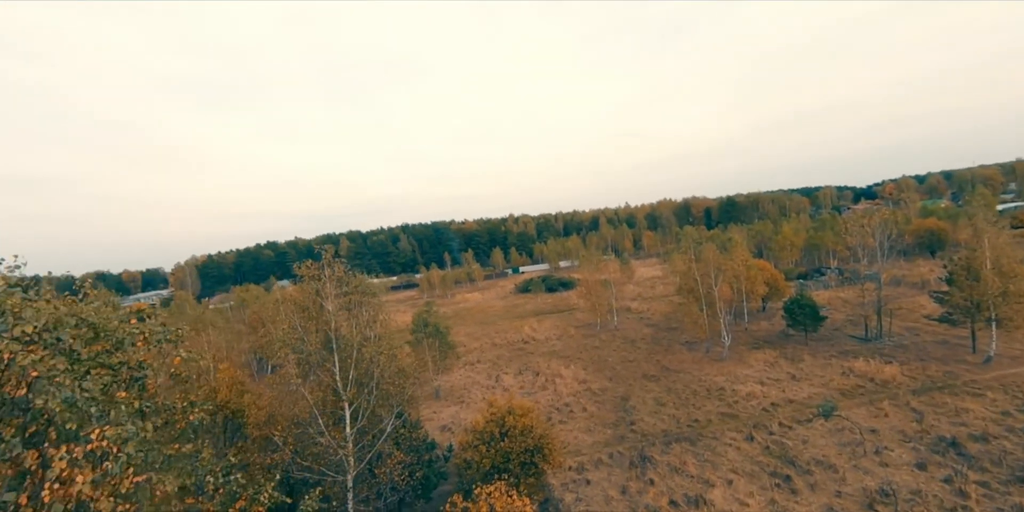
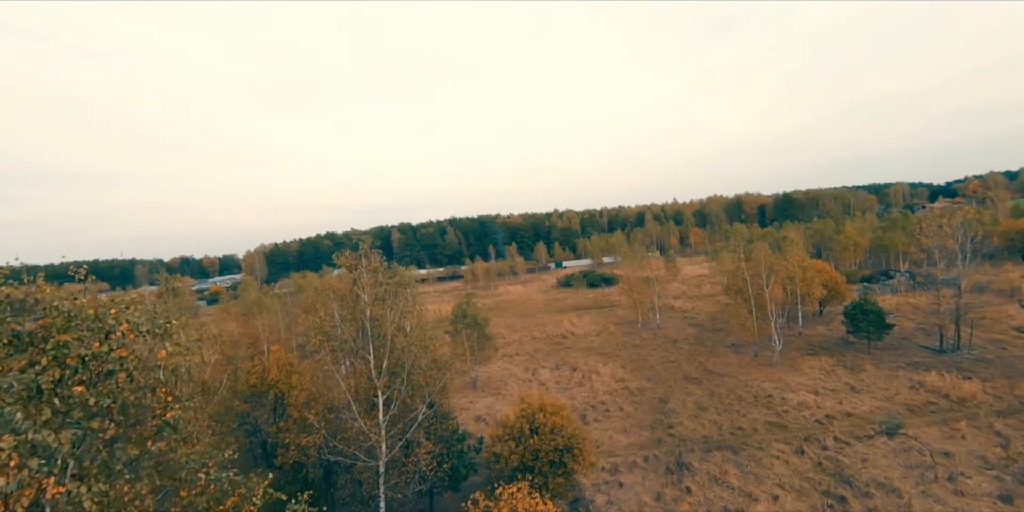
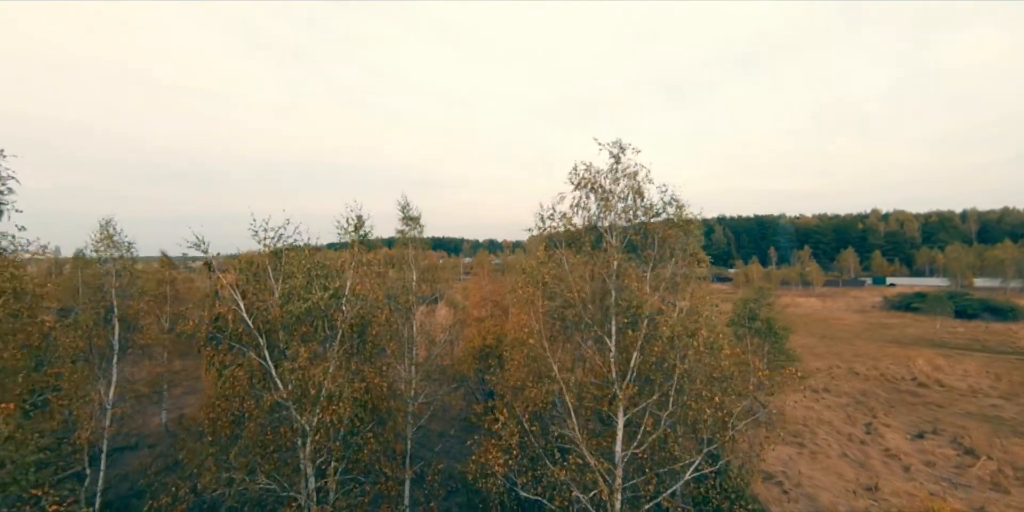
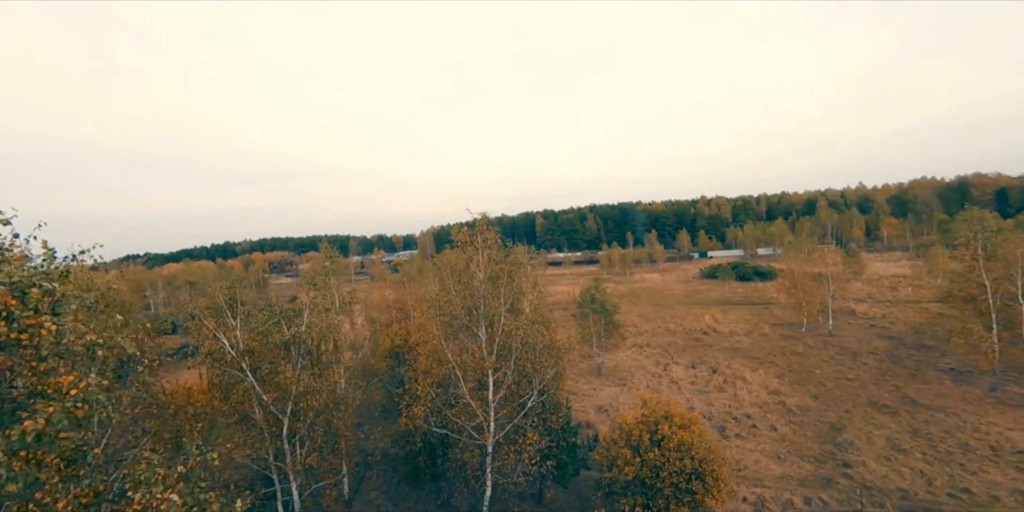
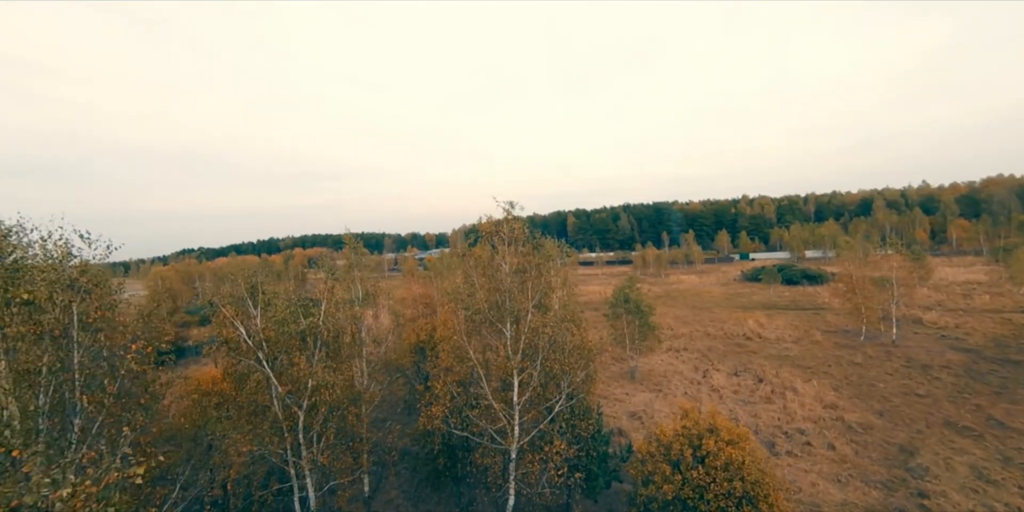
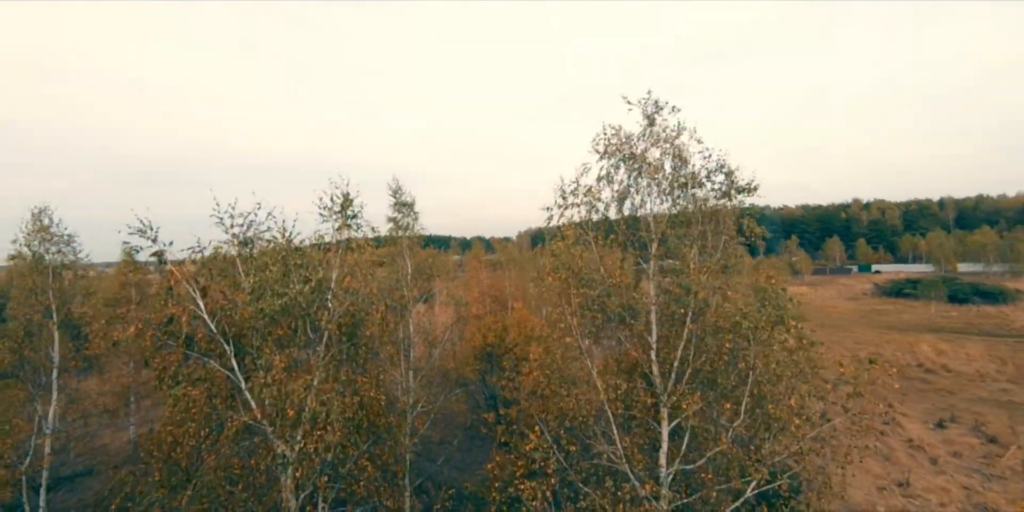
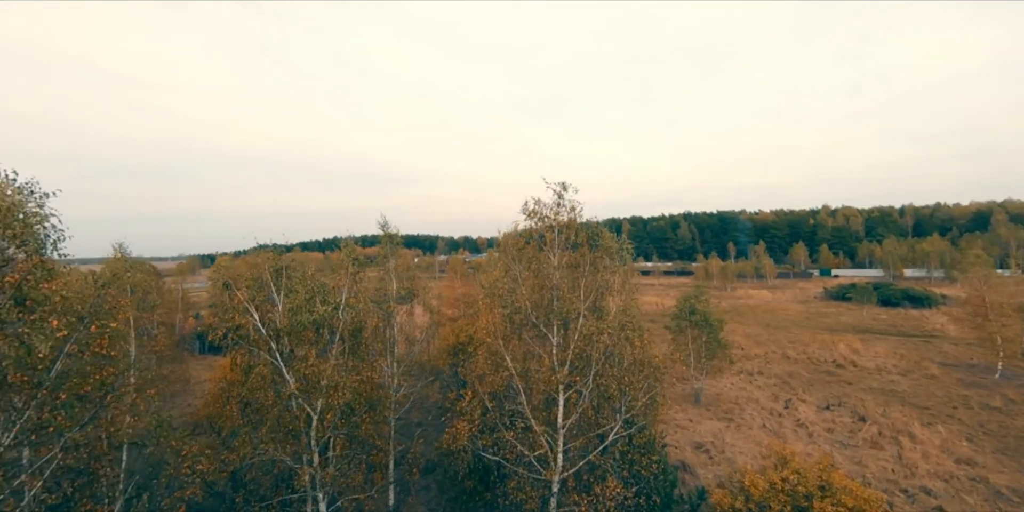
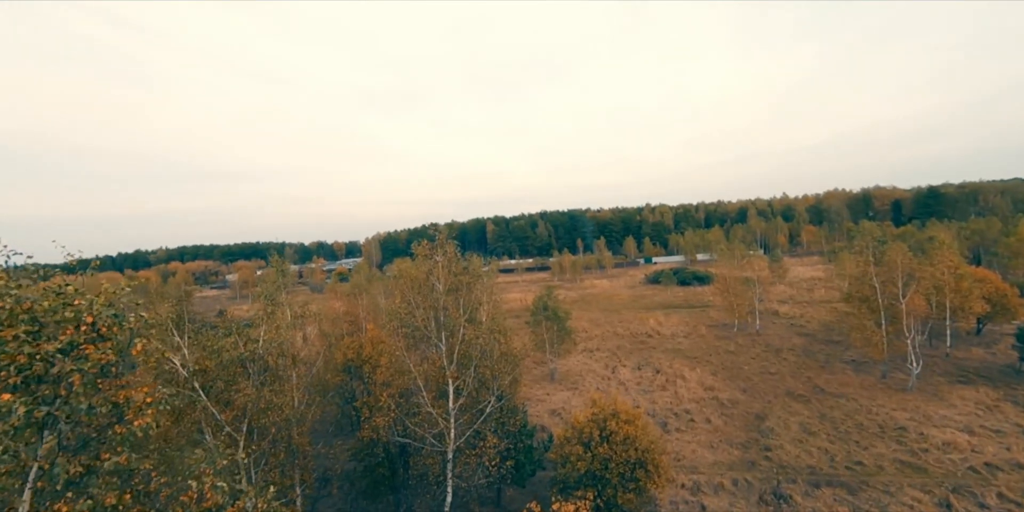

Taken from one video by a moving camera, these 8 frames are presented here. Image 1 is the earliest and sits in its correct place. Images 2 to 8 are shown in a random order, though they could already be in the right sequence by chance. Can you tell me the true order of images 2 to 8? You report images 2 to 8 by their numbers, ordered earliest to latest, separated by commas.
2, 8, 4, 5, 7, 3, 6
